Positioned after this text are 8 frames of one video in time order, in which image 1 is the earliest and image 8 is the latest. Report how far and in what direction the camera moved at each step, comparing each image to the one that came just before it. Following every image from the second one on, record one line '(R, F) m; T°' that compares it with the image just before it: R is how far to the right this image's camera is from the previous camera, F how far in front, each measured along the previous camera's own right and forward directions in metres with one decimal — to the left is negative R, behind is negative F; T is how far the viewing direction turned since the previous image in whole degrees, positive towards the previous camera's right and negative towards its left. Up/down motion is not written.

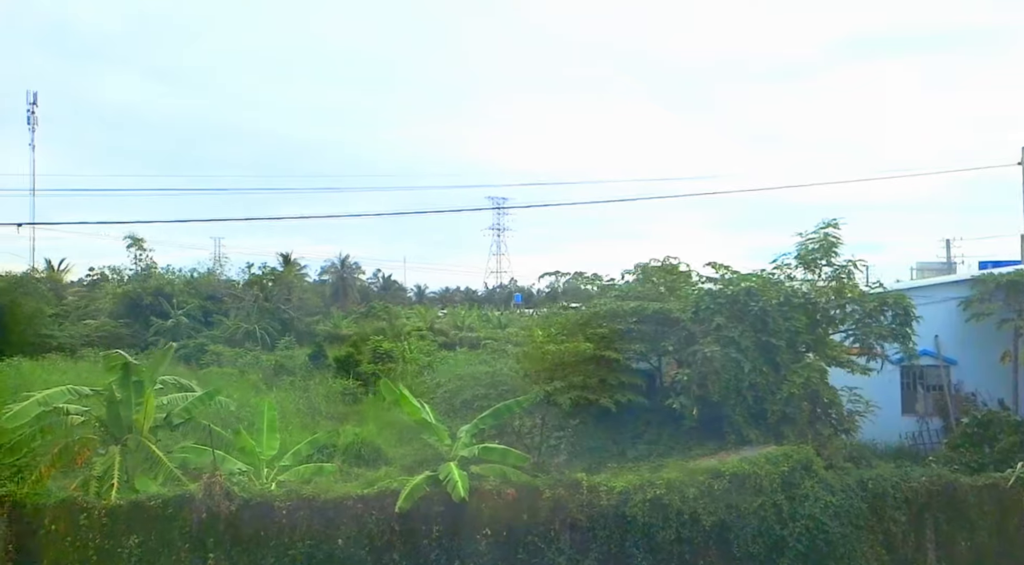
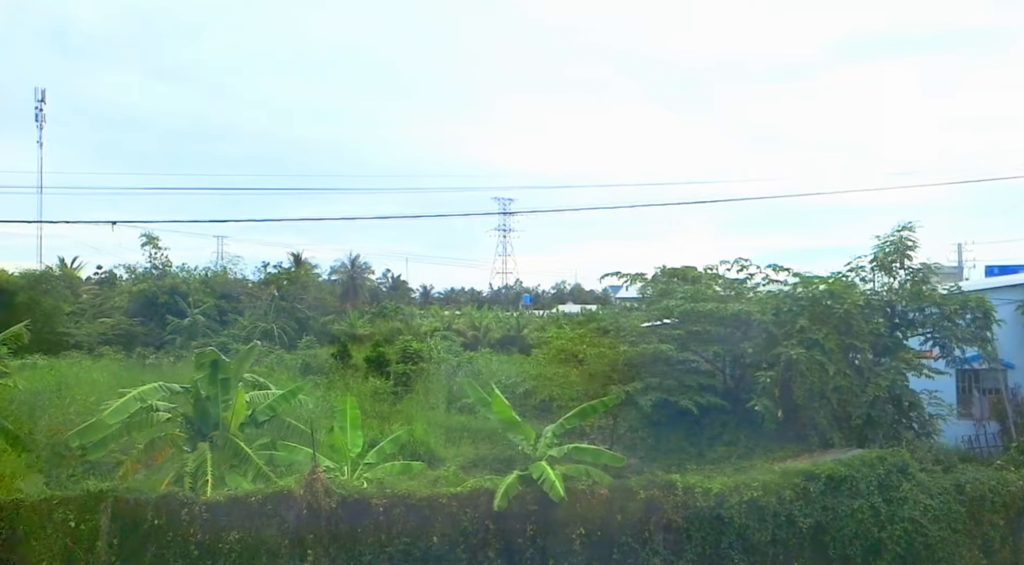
(-0.7, 0.0) m; -1°
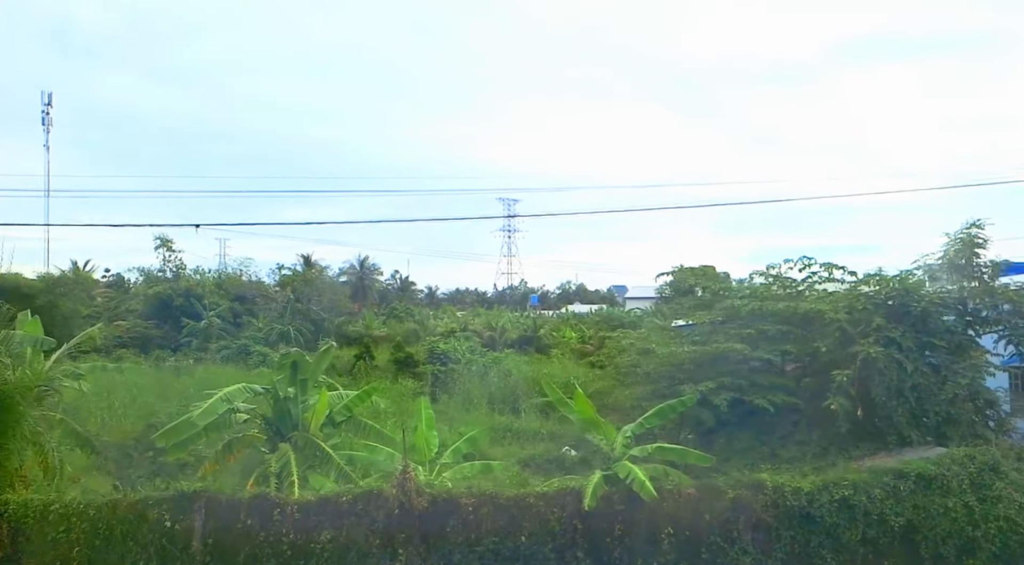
(-0.7, 0.0) m; -1°
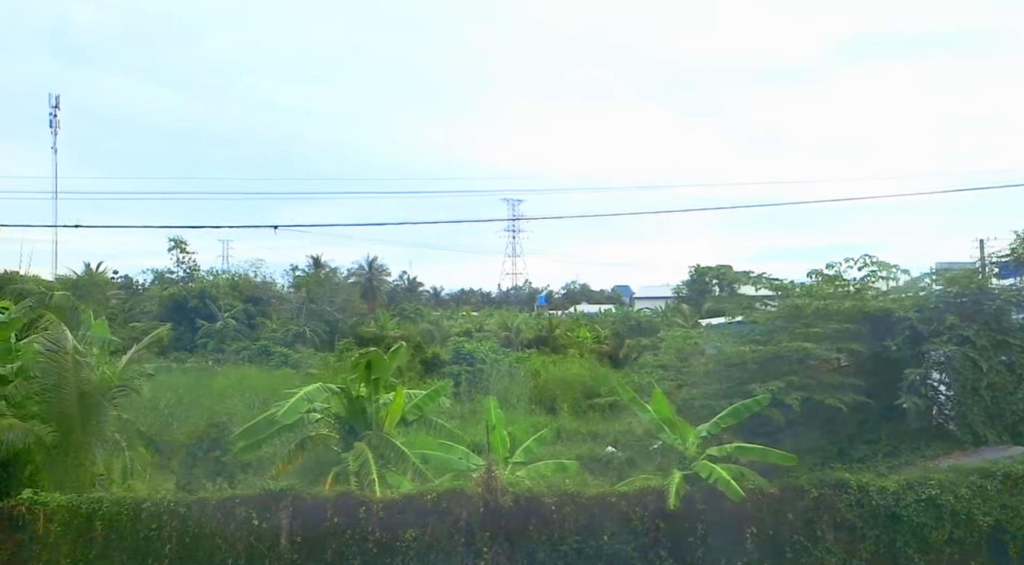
(-0.6, 0.0) m; -1°
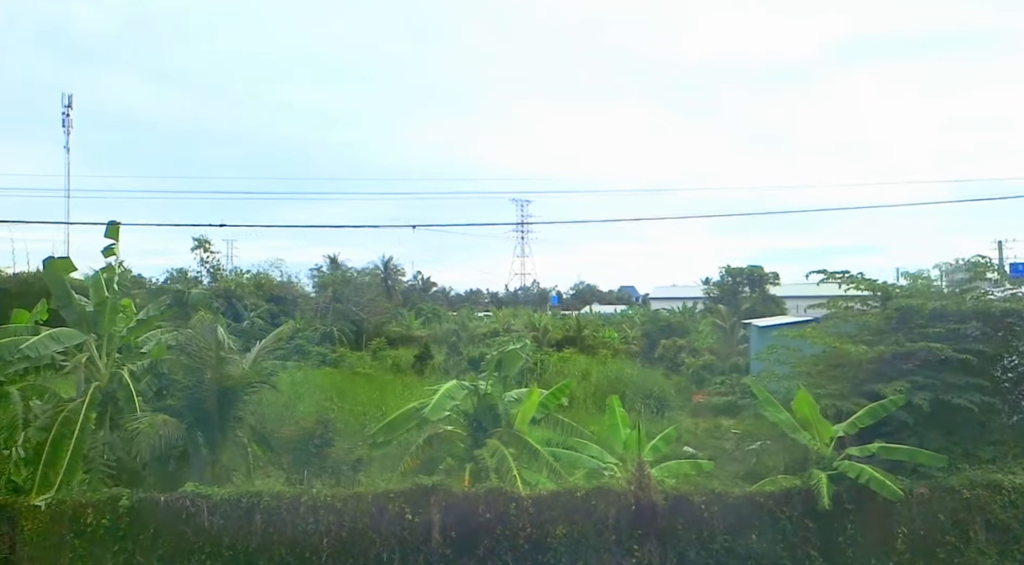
(-1.1, -0.1) m; -2°
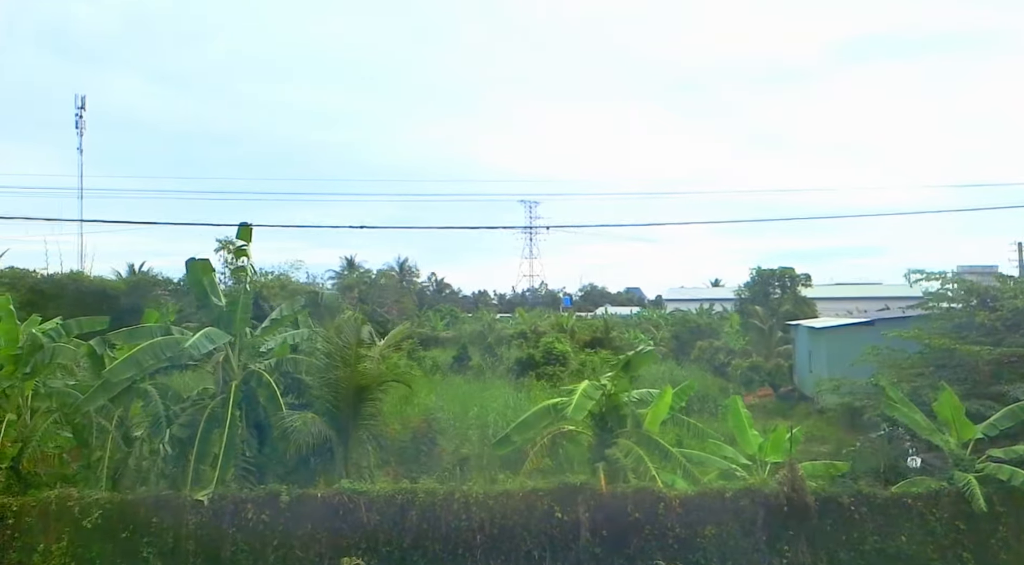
(-1.1, -0.1) m; -2°
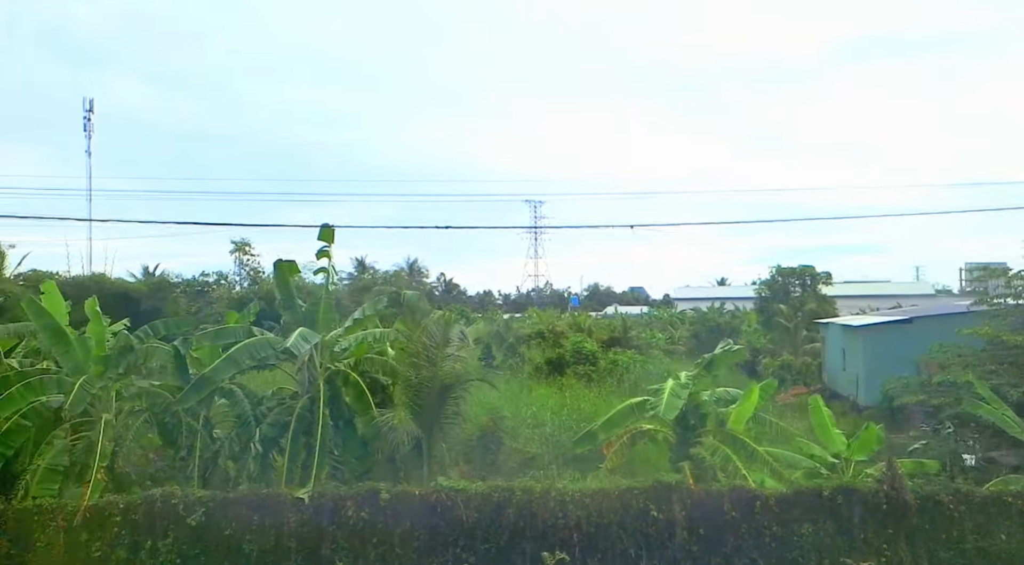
(-0.7, -0.1) m; -1°
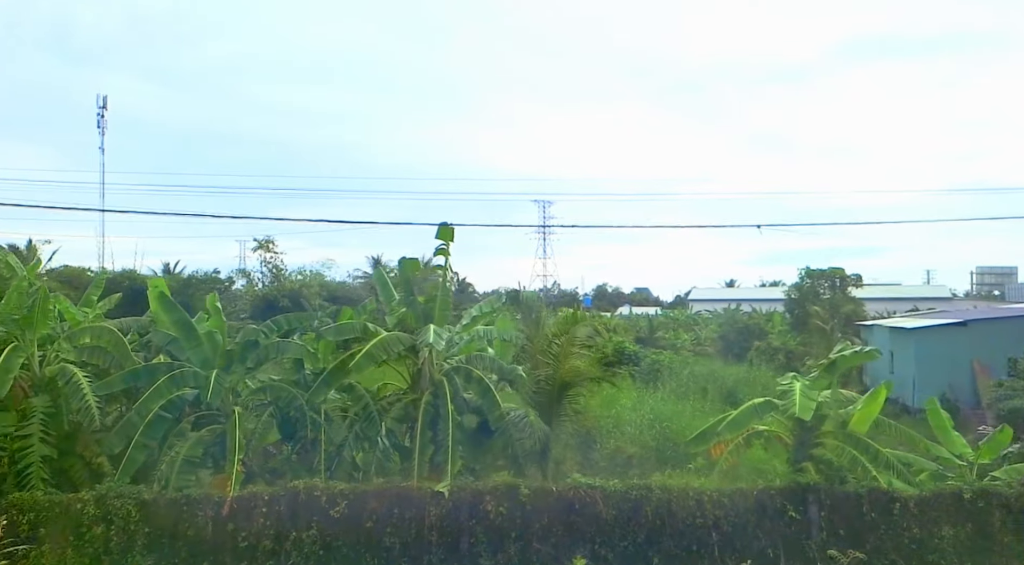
(-1.1, -0.1) m; -2°
